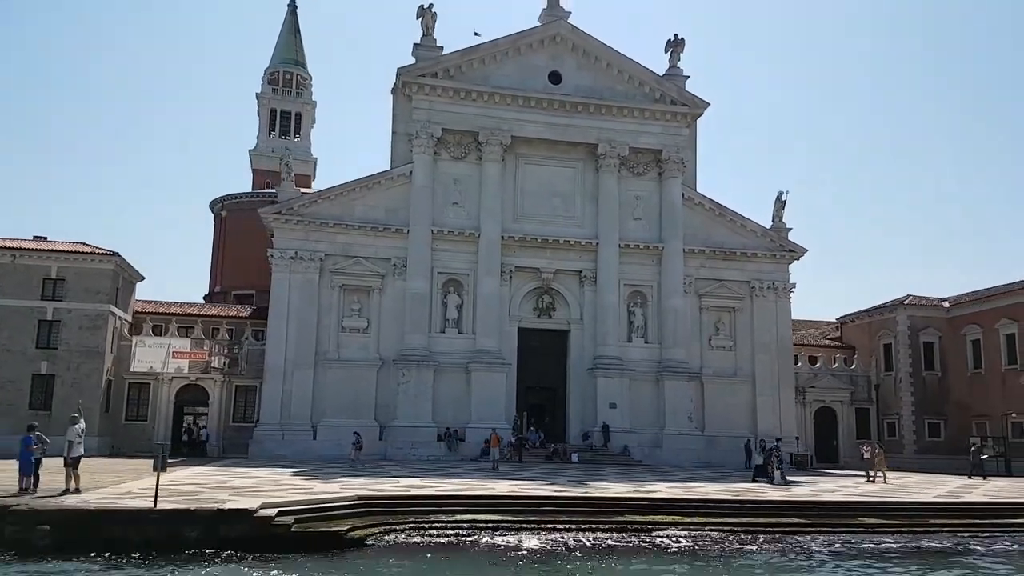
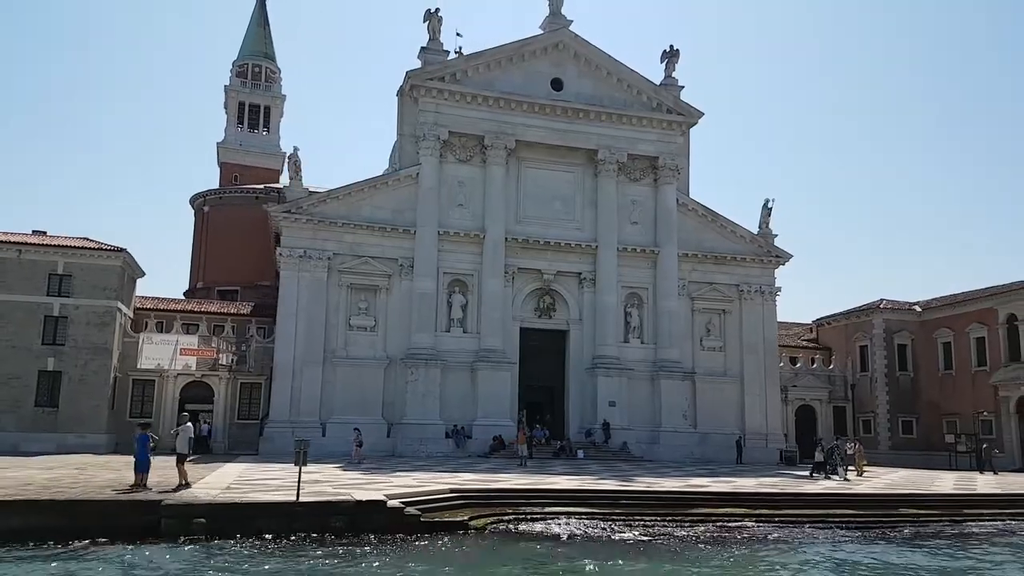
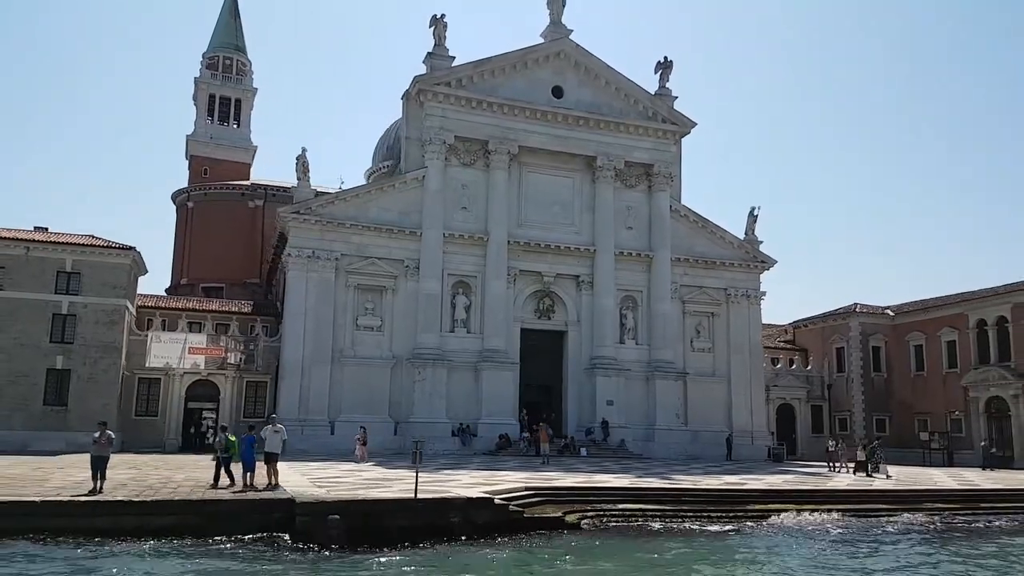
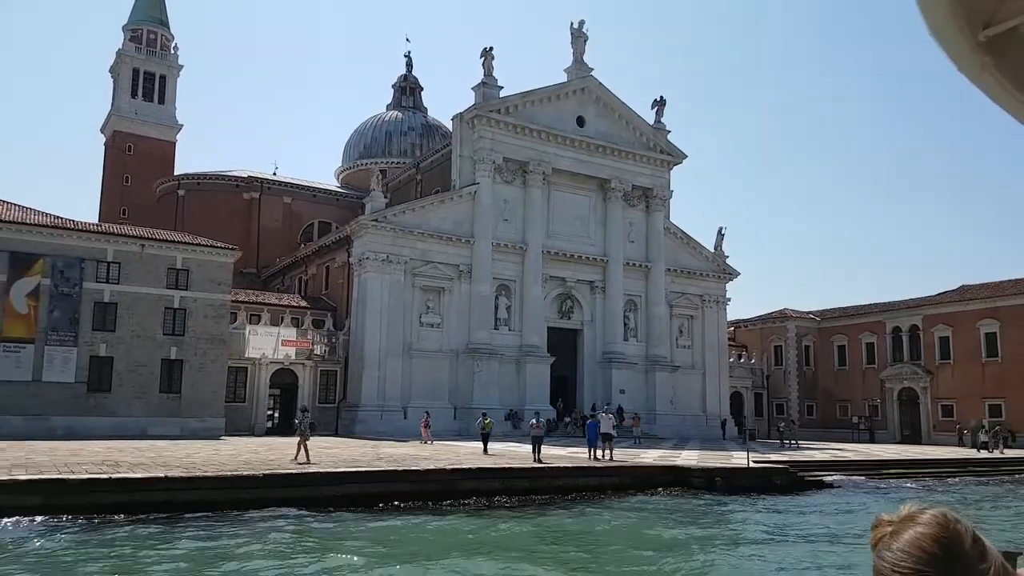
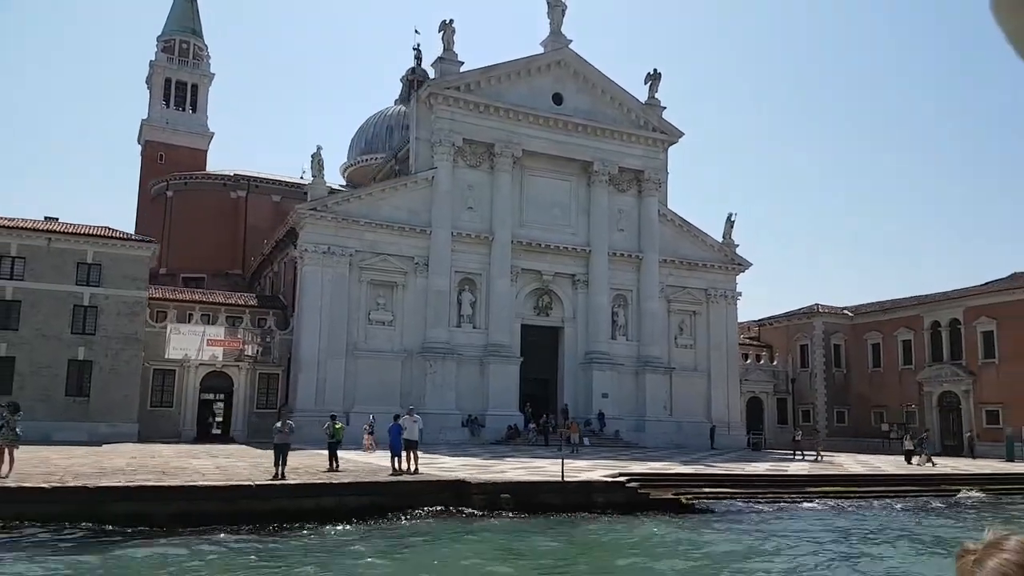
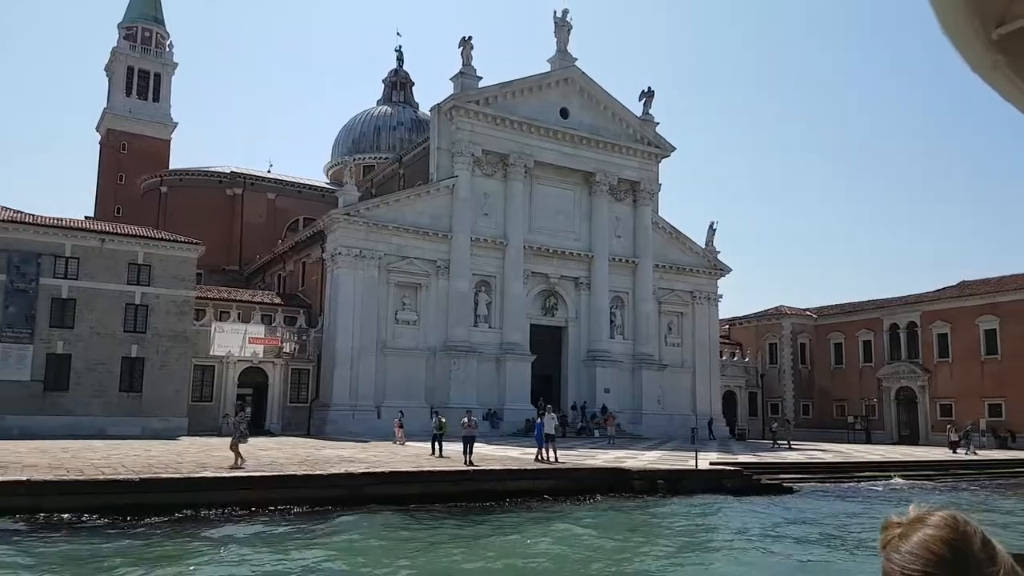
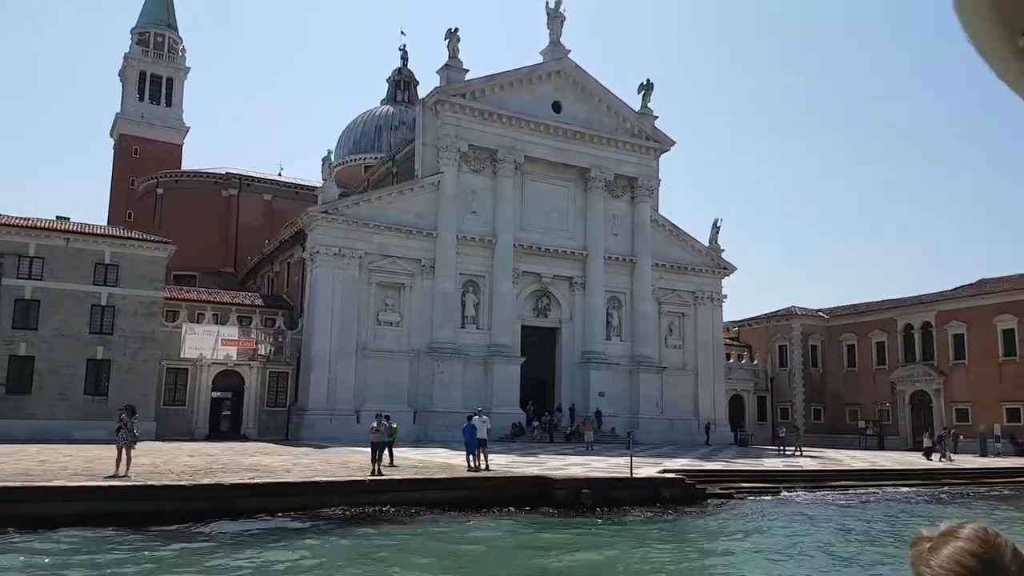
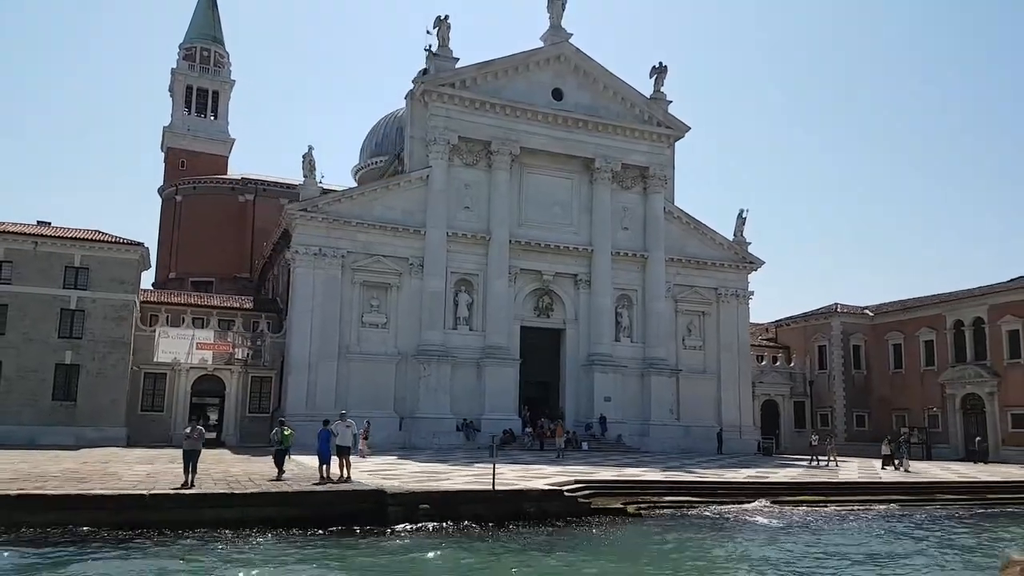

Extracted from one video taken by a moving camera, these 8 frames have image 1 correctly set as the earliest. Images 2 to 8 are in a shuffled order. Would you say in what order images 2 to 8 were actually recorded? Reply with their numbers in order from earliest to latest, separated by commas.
2, 3, 8, 5, 7, 6, 4
